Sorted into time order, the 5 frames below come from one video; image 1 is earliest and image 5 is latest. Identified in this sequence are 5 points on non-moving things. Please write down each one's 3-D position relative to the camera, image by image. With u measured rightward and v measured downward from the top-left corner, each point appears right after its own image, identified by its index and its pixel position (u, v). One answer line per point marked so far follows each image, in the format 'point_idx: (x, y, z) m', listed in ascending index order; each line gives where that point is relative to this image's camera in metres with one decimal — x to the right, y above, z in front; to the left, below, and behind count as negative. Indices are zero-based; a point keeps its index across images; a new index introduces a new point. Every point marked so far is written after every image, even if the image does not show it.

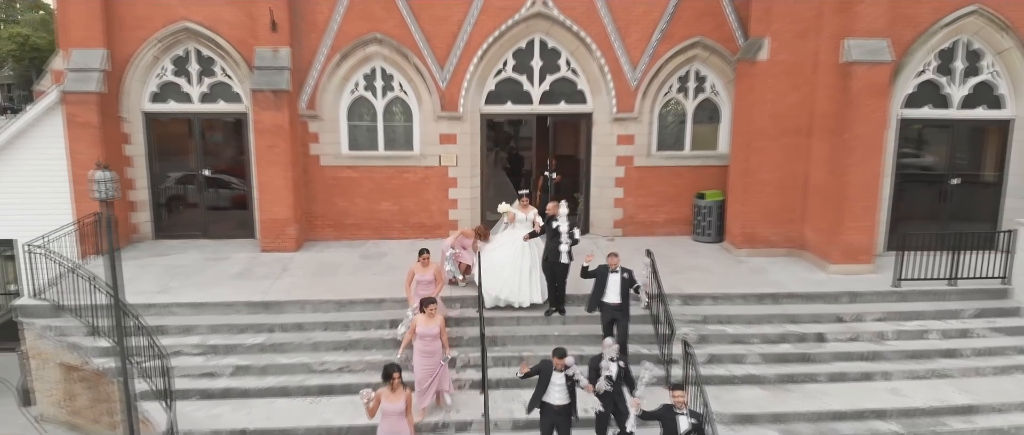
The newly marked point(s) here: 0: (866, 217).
0: (+6.3, 0.0, +8.5) m
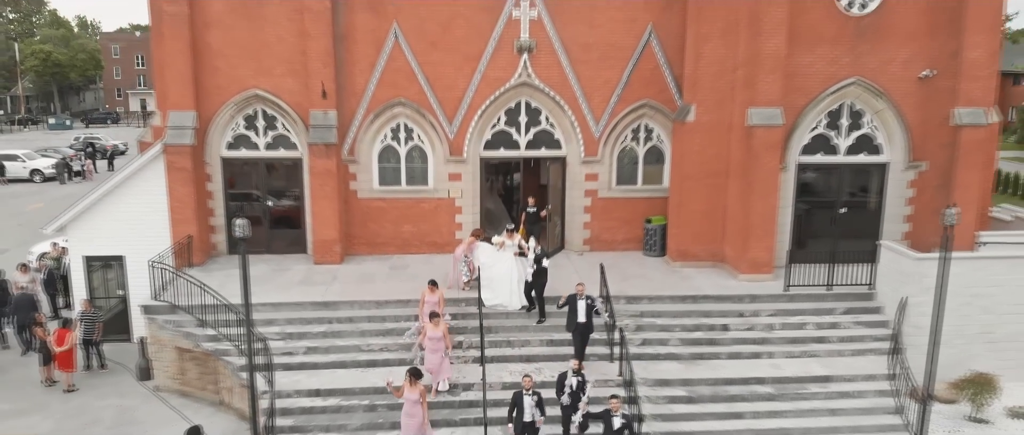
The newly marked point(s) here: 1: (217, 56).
0: (+6.0, -0.5, +11.4) m
1: (-7.7, +4.2, +12.3) m
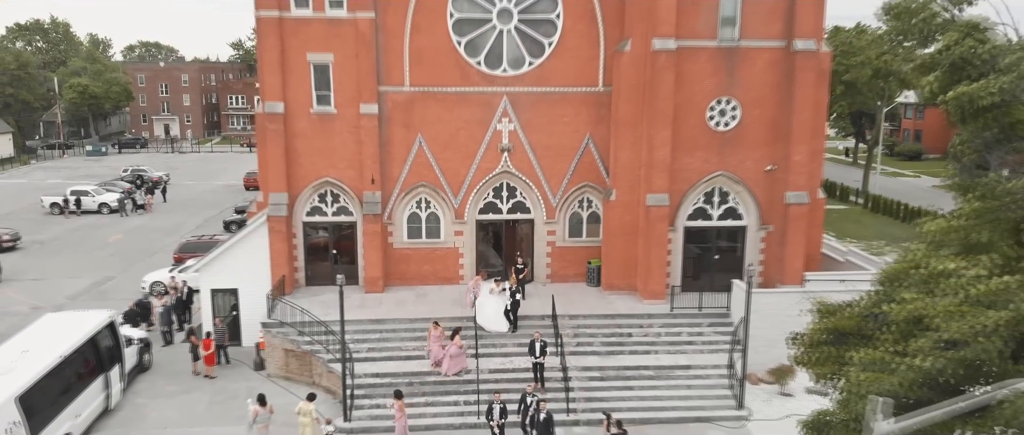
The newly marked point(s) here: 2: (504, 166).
0: (+5.5, -2.2, +17.6) m
1: (-8.2, +2.4, +18.5) m
2: (-0.3, +2.0, +18.7) m
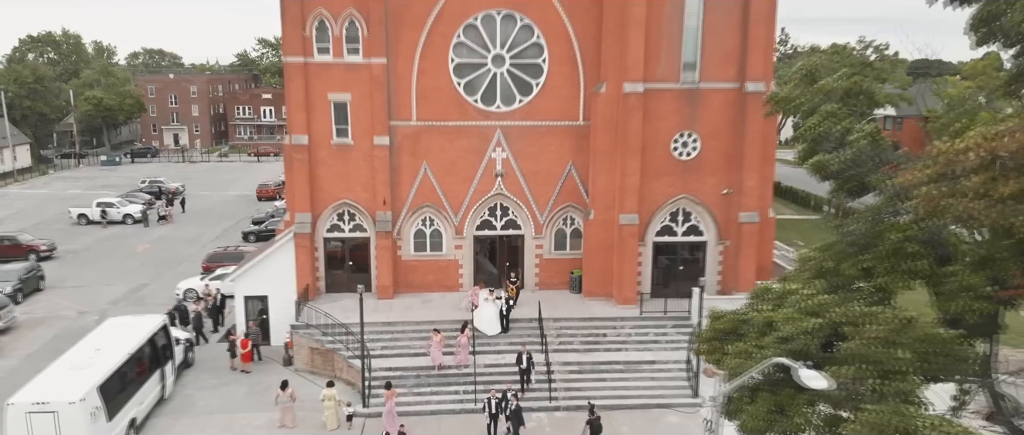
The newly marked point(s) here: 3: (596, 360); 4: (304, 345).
0: (+5.1, -3.0, +20.5) m
1: (-8.6, +1.7, +21.4) m
2: (-0.7, +1.3, +21.6) m
3: (+3.3, -5.6, +18.6) m
4: (-8.6, -5.3, +19.6) m
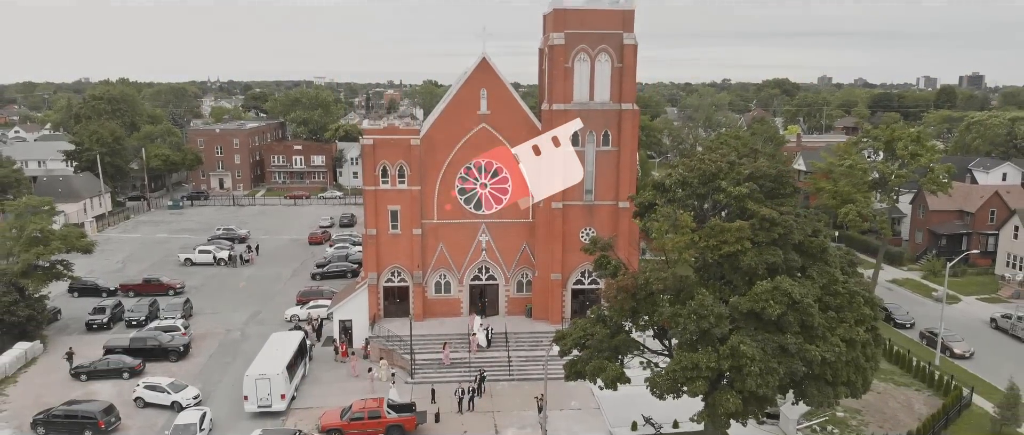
0: (+3.5, -7.6, +36.9) m
1: (-10.3, -3.0, +37.9) m
2: (-2.3, -3.3, +38.2) m
3: (+1.7, -10.2, +35.0) m
4: (-10.3, -9.9, +35.9) m
